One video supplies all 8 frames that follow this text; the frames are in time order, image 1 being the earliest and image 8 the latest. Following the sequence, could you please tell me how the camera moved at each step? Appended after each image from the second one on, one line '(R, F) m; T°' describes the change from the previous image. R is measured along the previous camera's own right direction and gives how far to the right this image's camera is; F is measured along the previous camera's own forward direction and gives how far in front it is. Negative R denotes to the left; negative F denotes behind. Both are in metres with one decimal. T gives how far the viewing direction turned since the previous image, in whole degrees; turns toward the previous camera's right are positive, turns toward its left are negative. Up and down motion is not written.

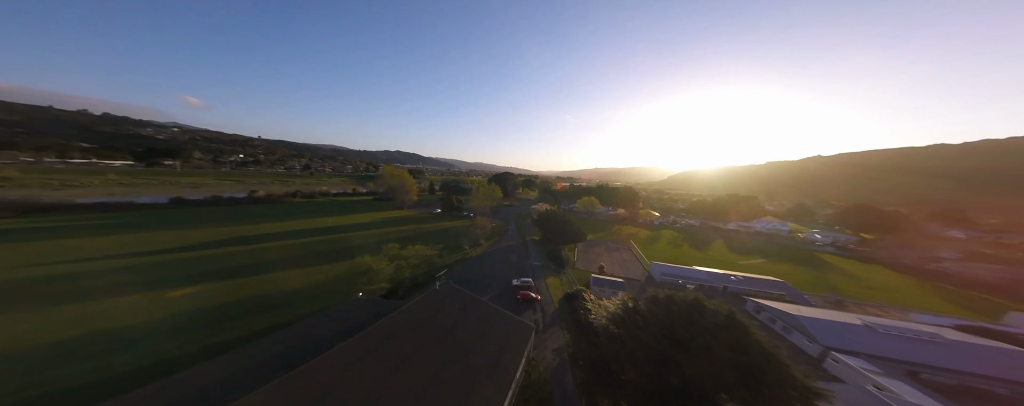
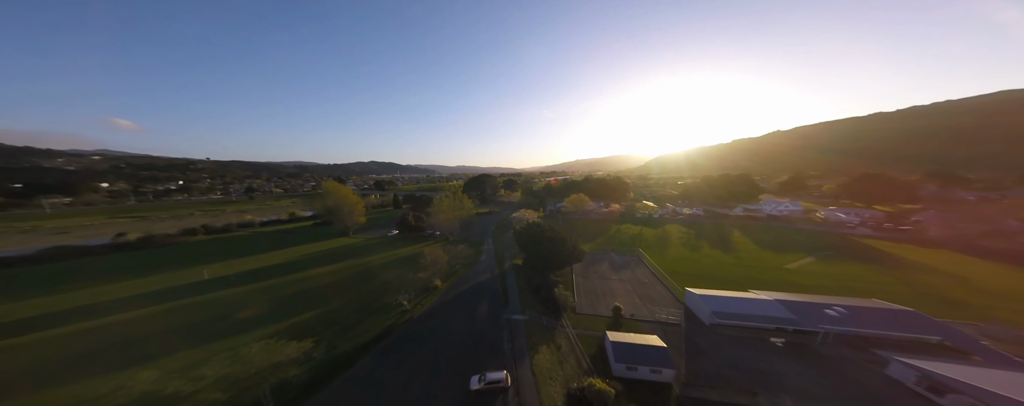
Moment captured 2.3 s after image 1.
(+2.2, +10.5) m; +3°
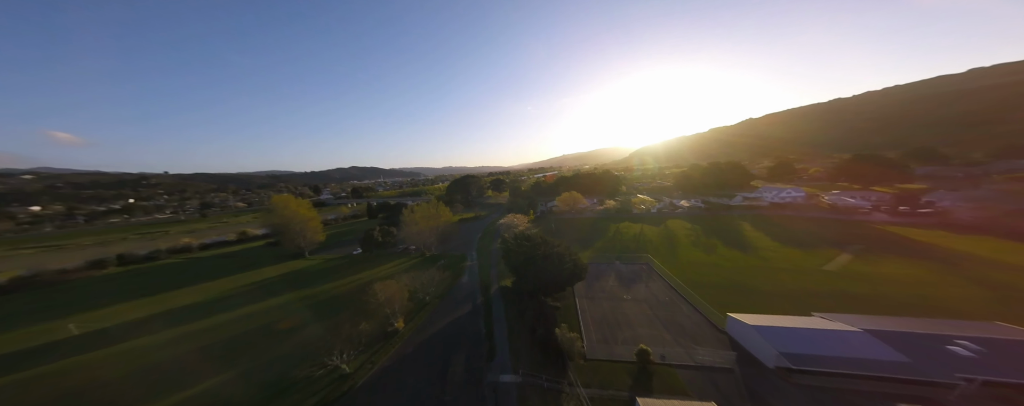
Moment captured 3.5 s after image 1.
(+0.6, +5.6) m; +2°
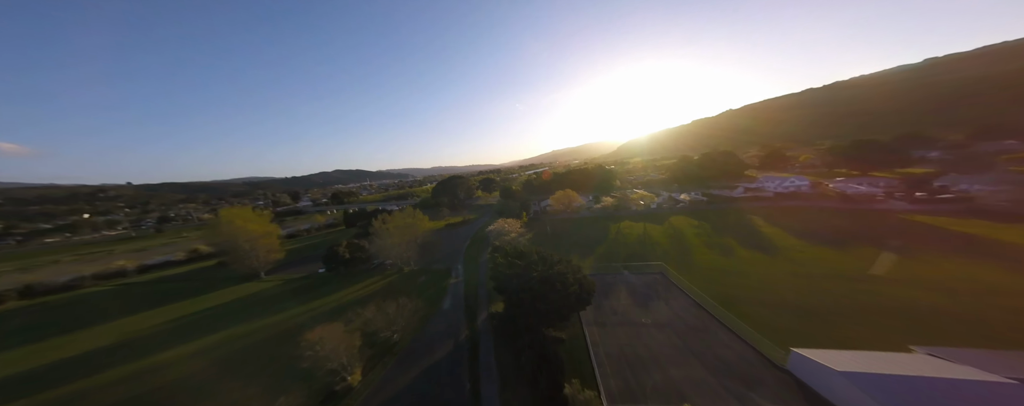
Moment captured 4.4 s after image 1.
(+0.3, +4.4) m; +2°
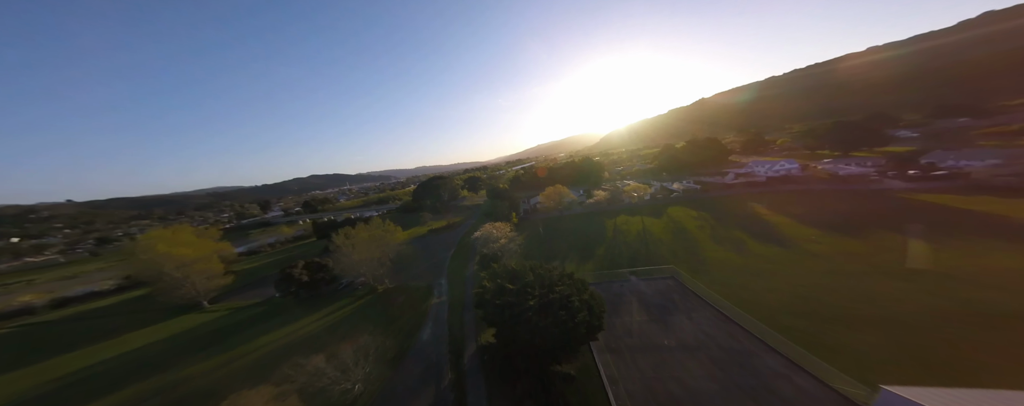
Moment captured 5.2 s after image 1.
(-0.1, +3.6) m; +3°
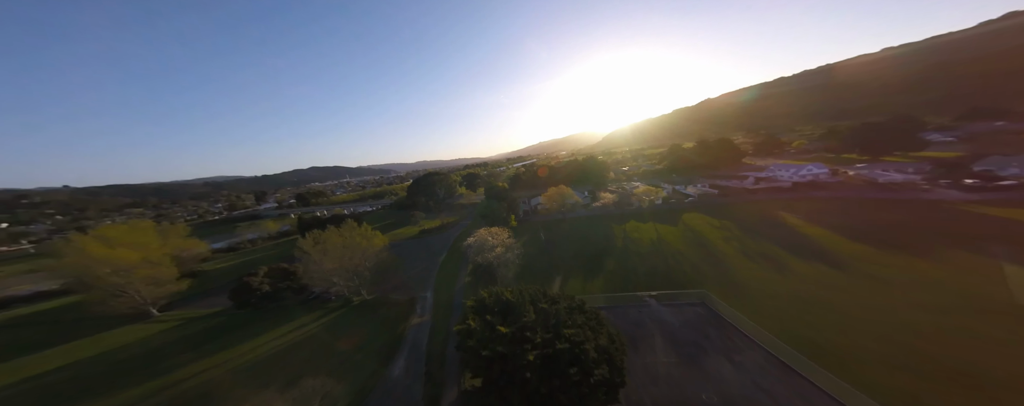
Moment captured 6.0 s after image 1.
(+0.4, +4.0) m; -1°
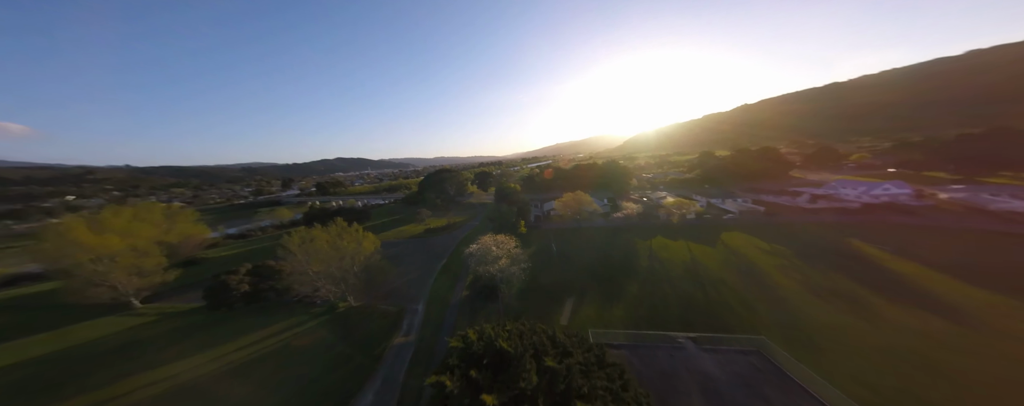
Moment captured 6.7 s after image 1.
(+0.9, +3.6) m; -4°
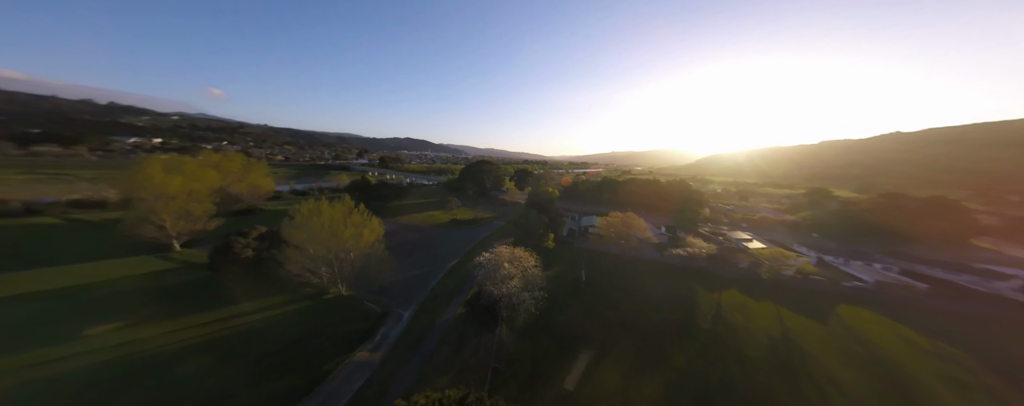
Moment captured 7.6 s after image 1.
(+2.2, +4.7) m; -12°
